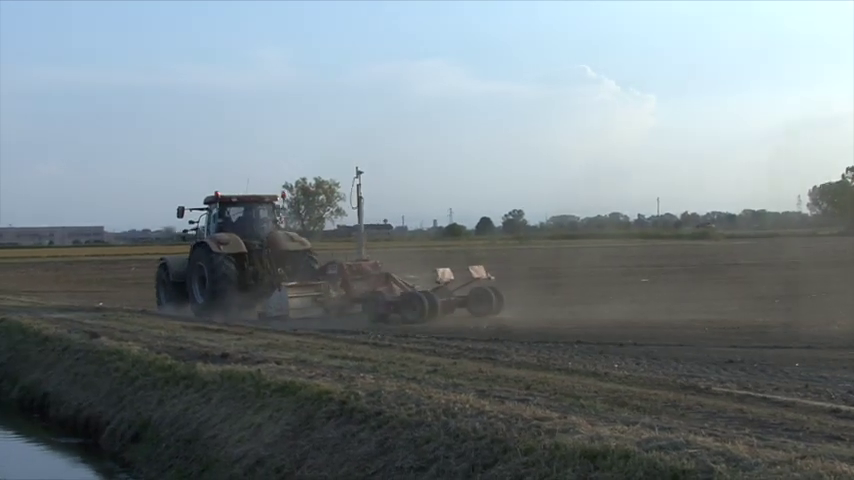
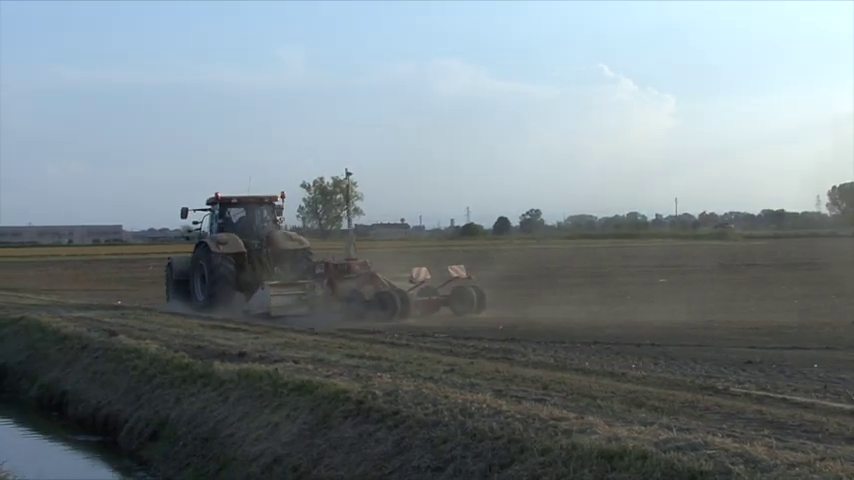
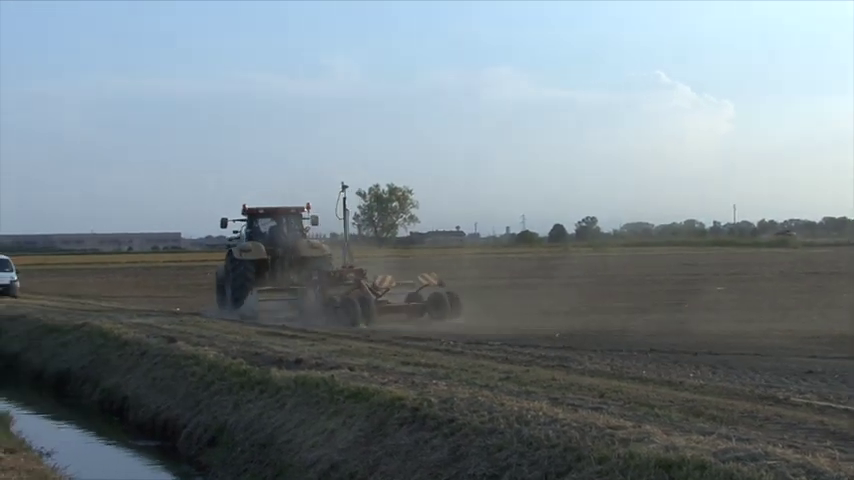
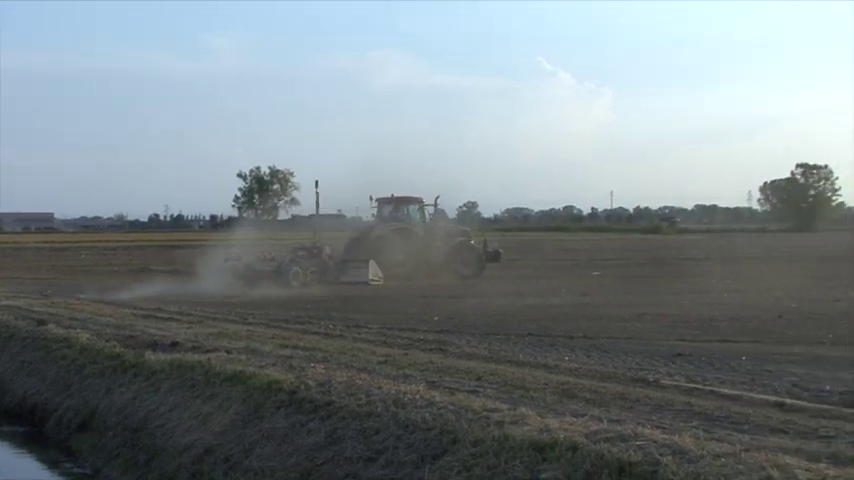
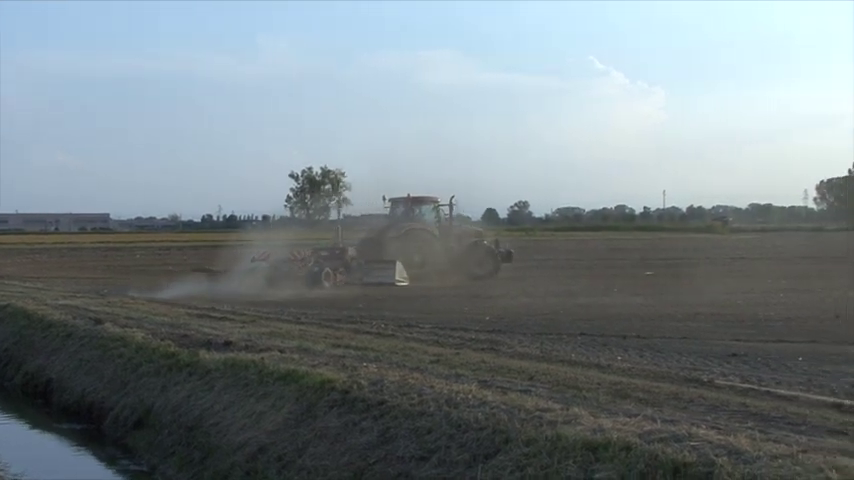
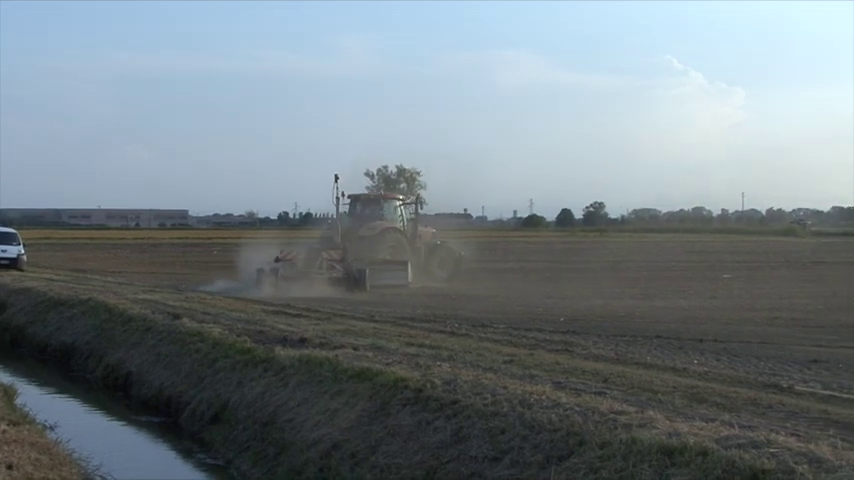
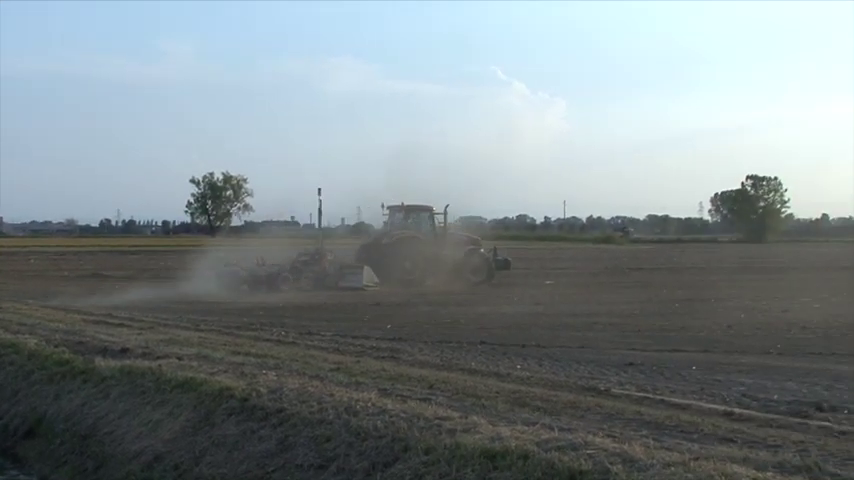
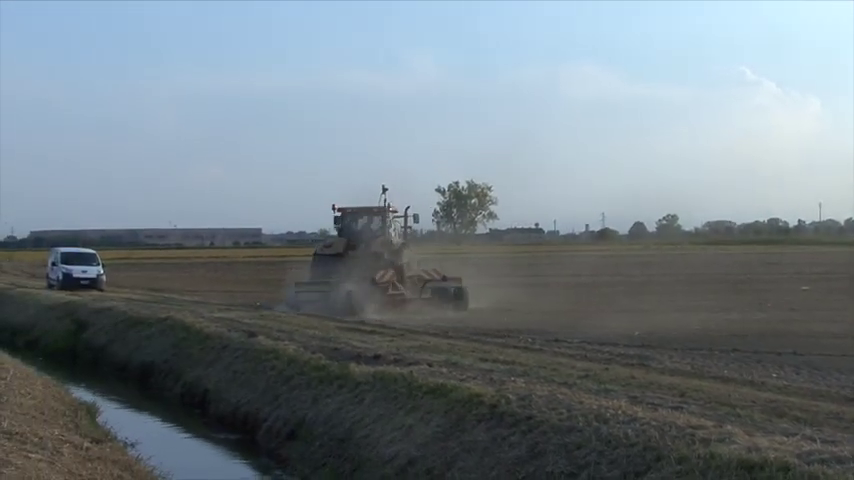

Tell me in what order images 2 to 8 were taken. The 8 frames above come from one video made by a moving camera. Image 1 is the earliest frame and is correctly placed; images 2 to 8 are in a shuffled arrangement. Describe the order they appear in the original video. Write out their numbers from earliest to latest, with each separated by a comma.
2, 3, 8, 6, 5, 4, 7
